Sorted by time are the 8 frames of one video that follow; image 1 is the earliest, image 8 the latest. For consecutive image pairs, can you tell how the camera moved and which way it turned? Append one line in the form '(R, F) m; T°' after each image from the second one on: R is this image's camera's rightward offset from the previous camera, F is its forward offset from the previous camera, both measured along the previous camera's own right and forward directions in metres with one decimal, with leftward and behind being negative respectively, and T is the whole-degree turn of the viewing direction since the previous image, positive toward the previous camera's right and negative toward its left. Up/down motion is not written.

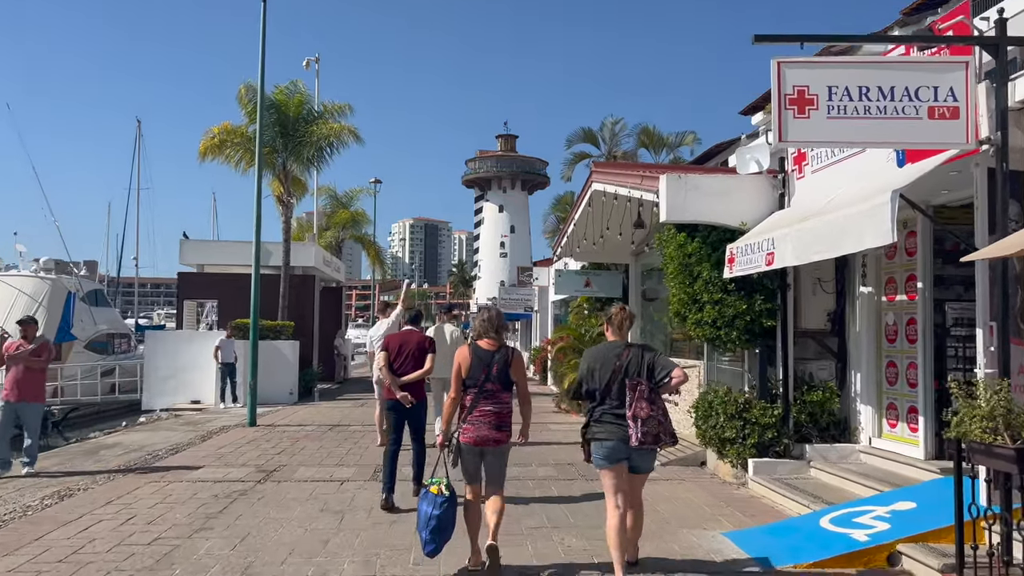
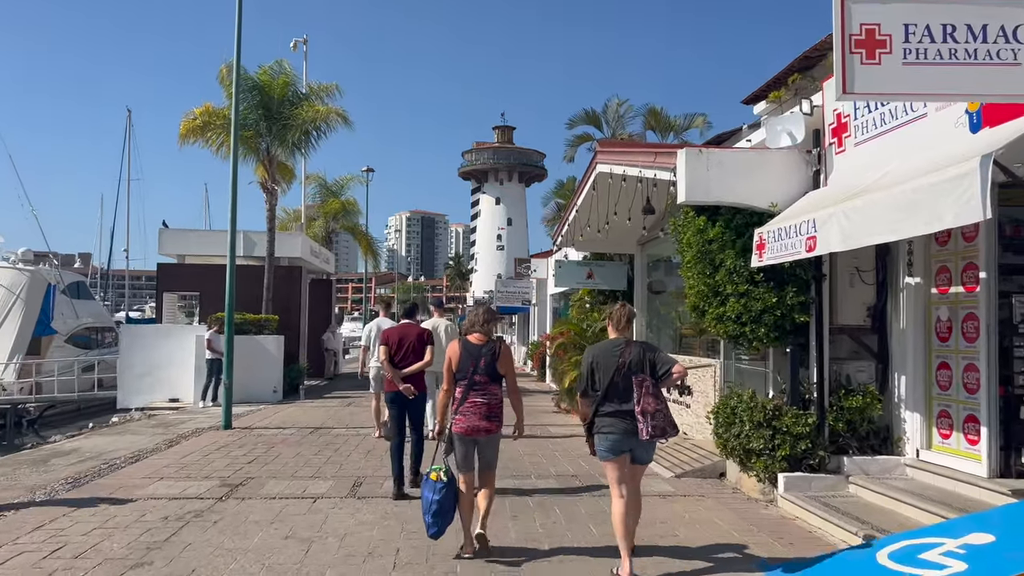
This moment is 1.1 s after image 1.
(0.0, +1.0) m; 0°
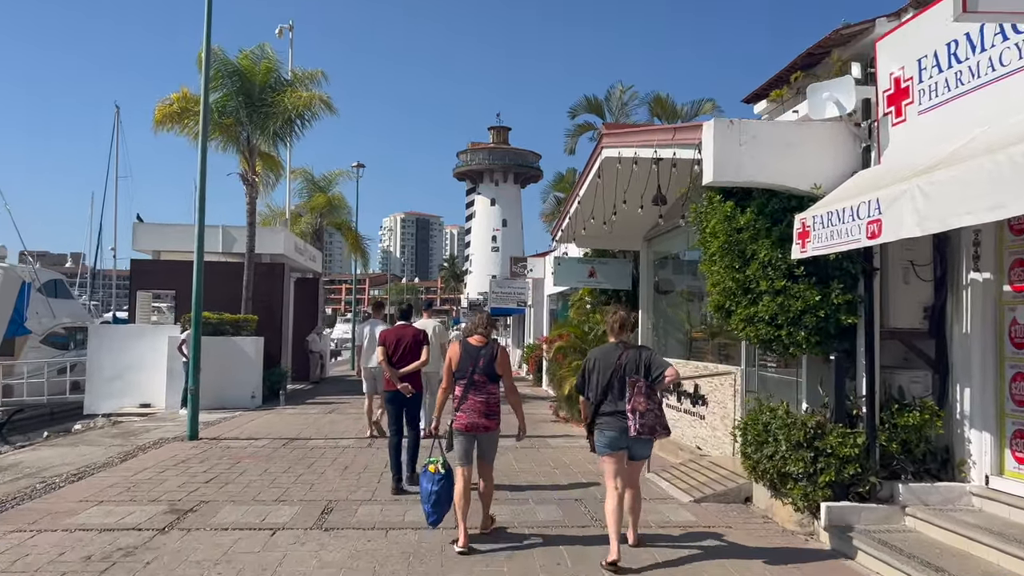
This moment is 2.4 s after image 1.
(0.0, +1.1) m; 0°
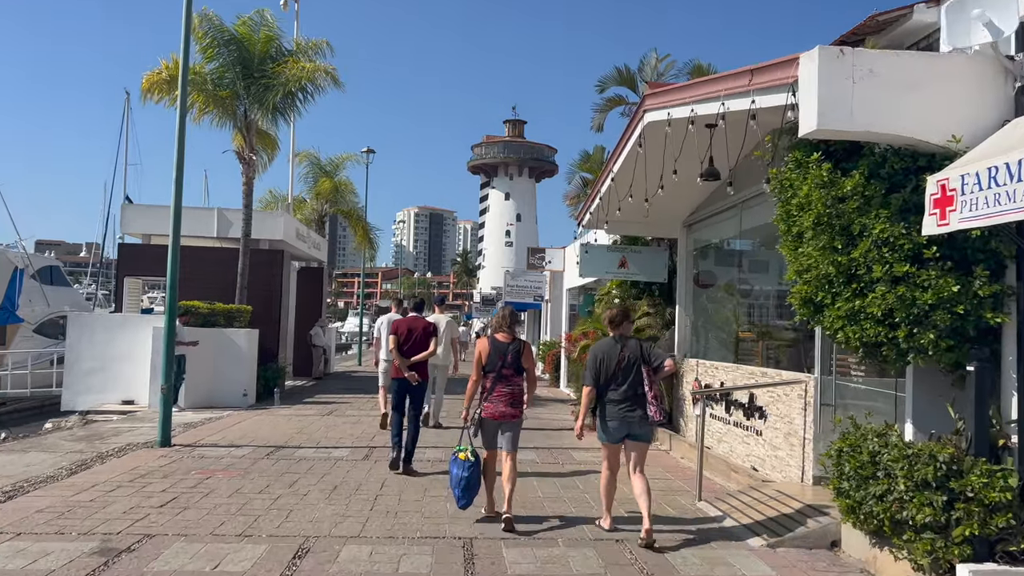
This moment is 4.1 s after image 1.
(-0.1, +1.6) m; -1°
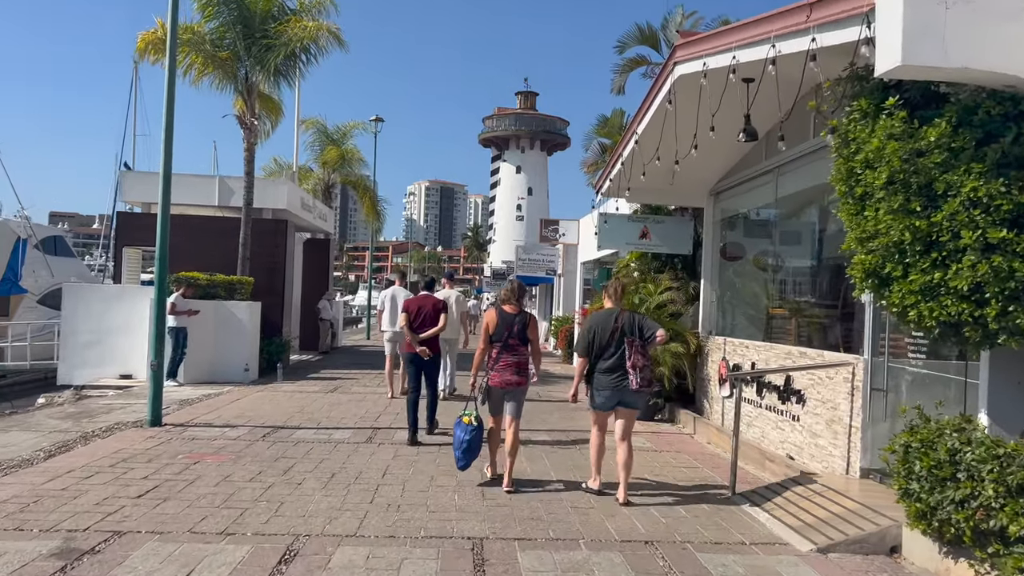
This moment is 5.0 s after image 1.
(0.0, +0.7) m; -1°
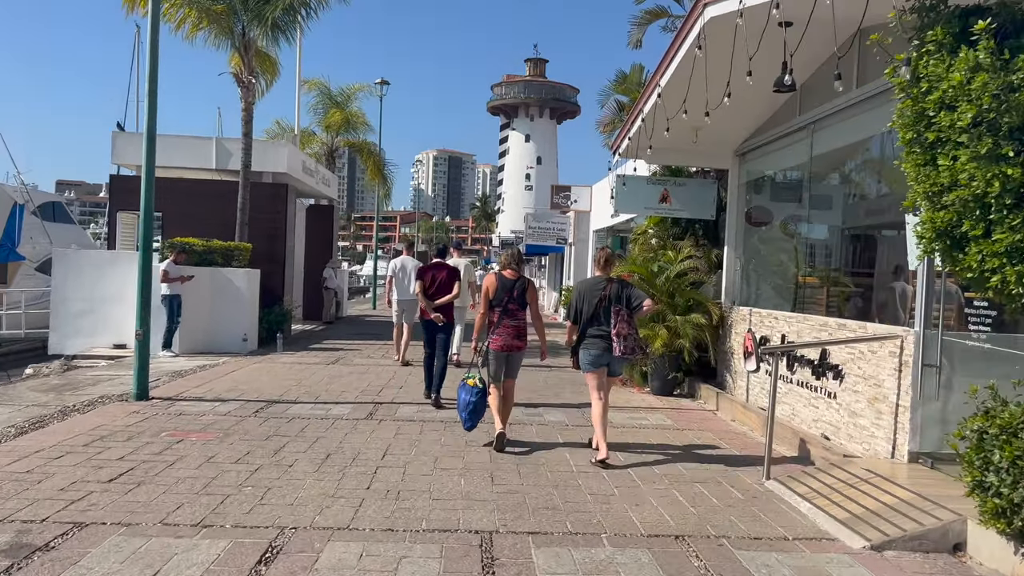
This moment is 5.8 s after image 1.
(0.0, +0.7) m; -1°
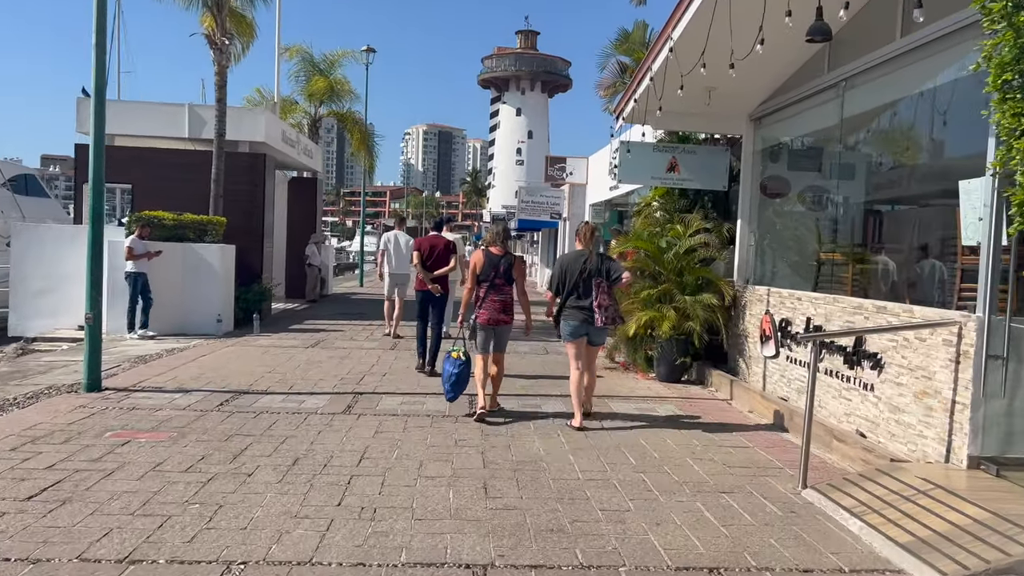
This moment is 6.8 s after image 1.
(0.0, +0.9) m; +1°
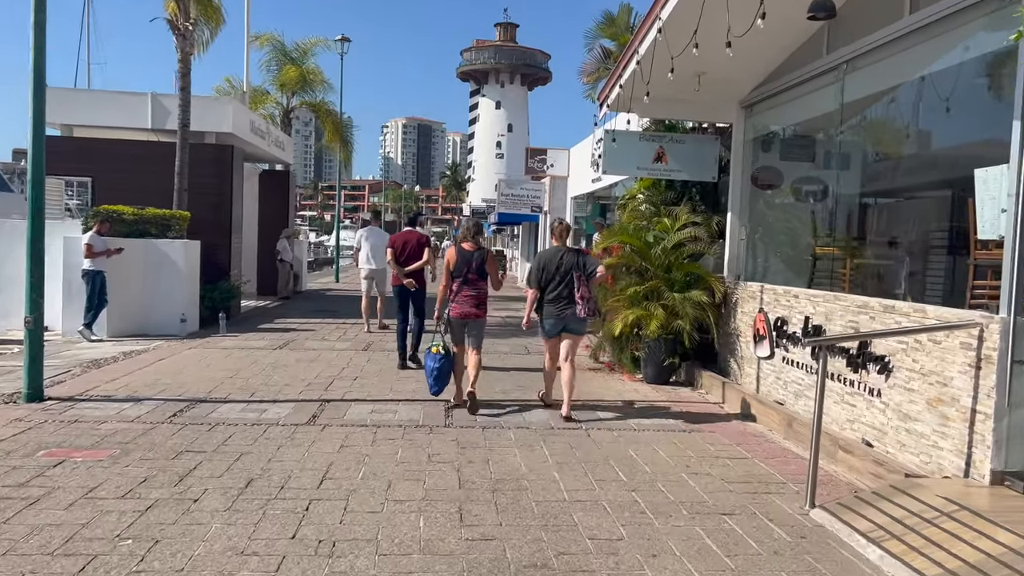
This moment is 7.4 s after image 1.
(0.0, +0.5) m; +1°
